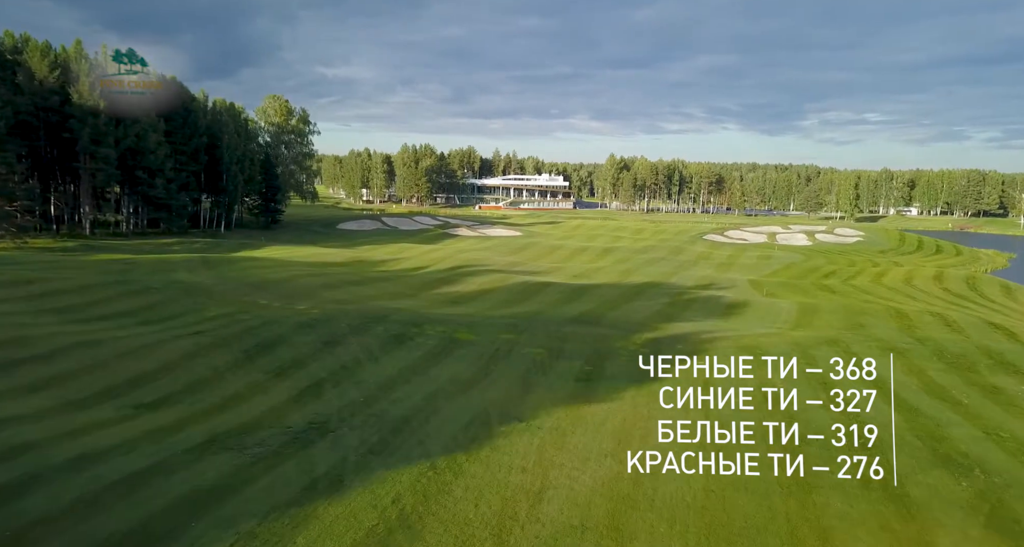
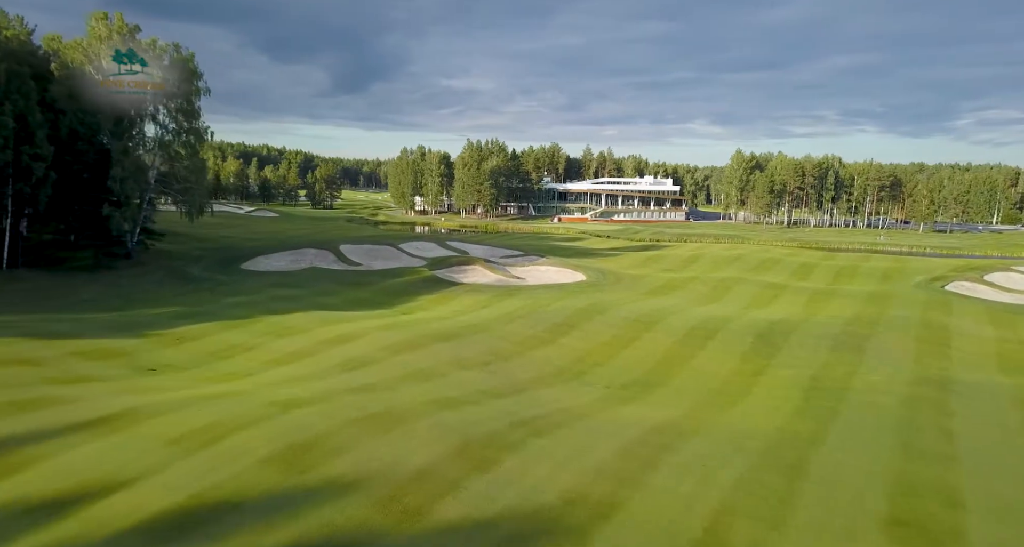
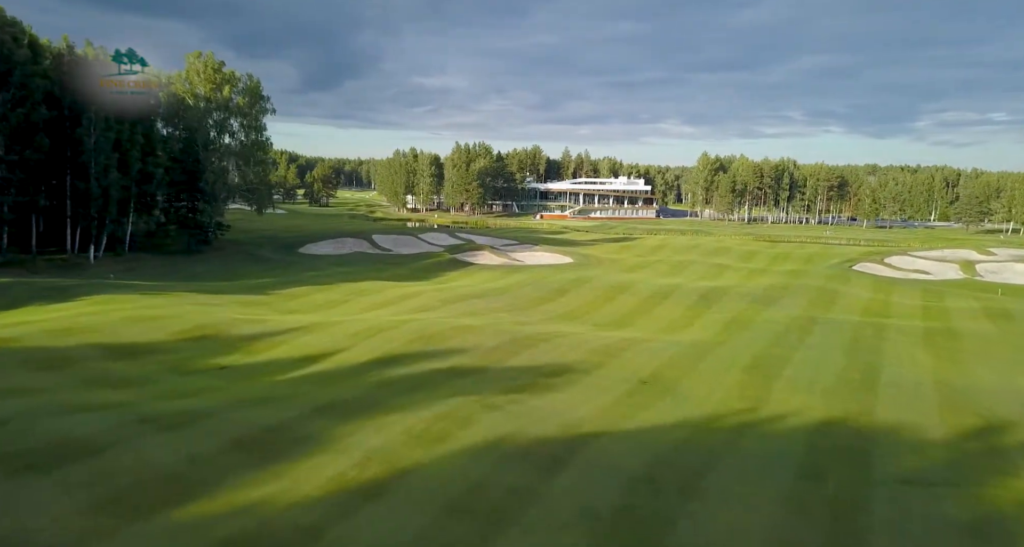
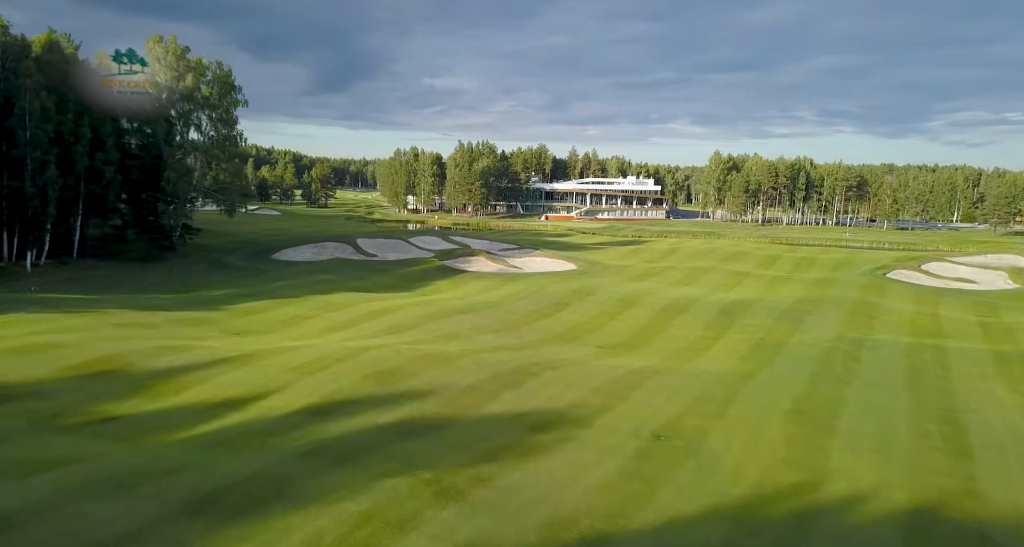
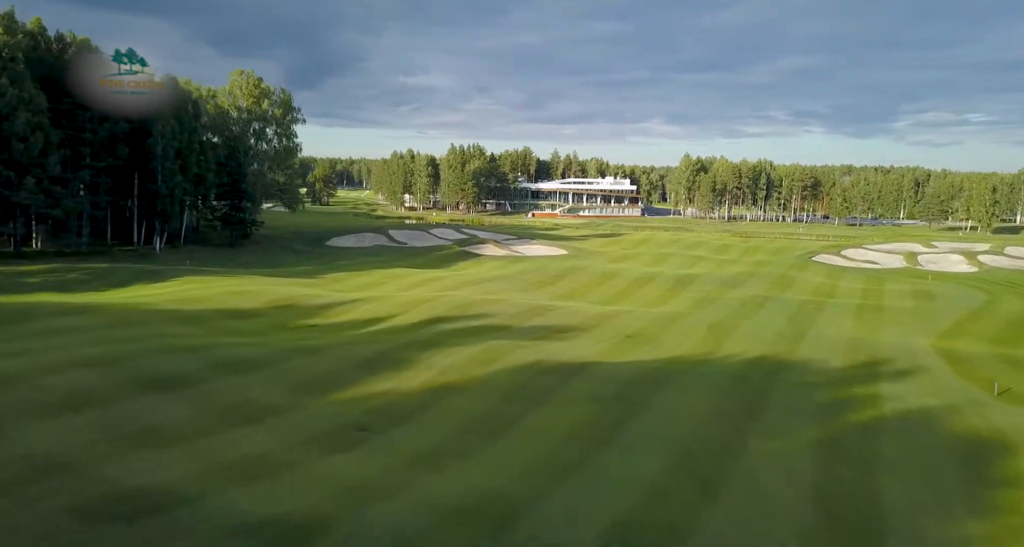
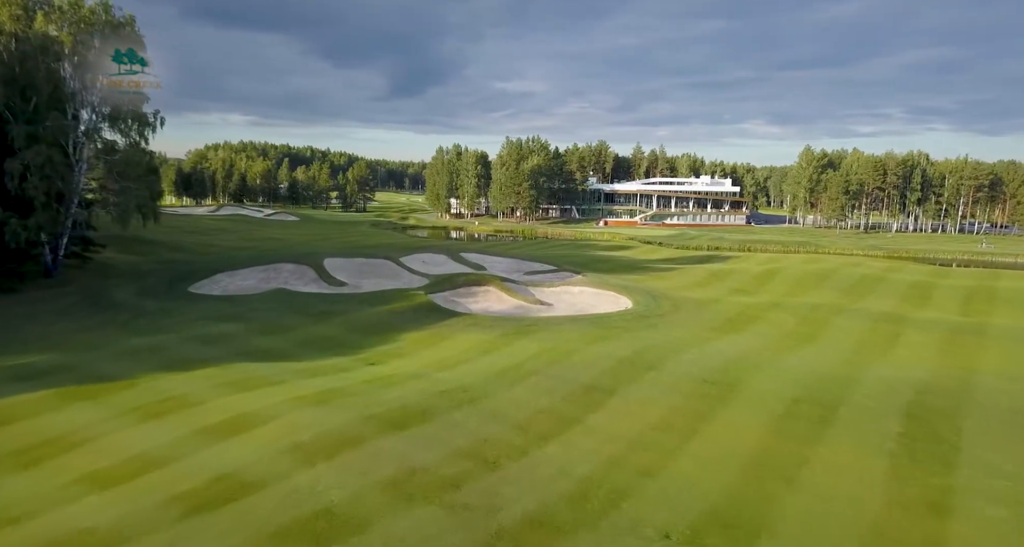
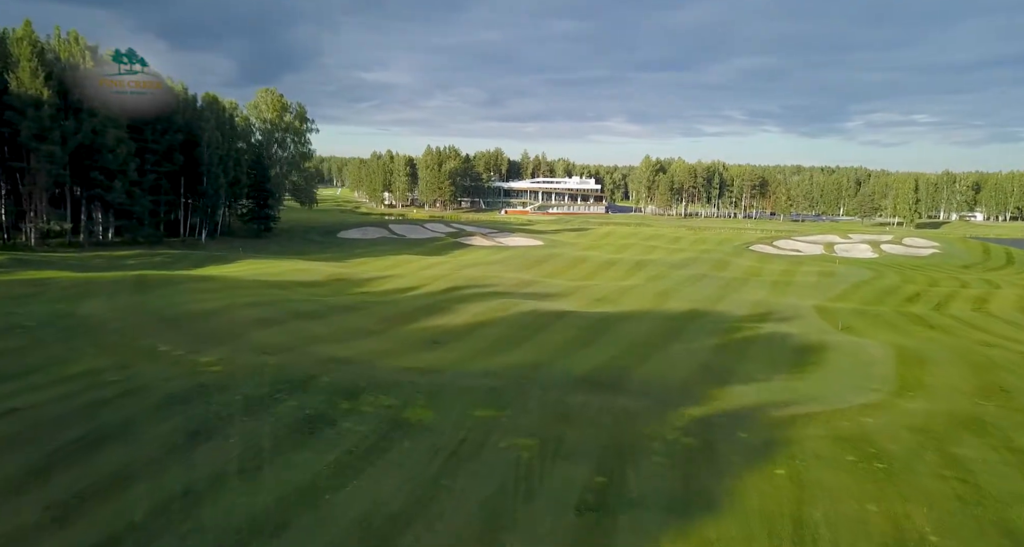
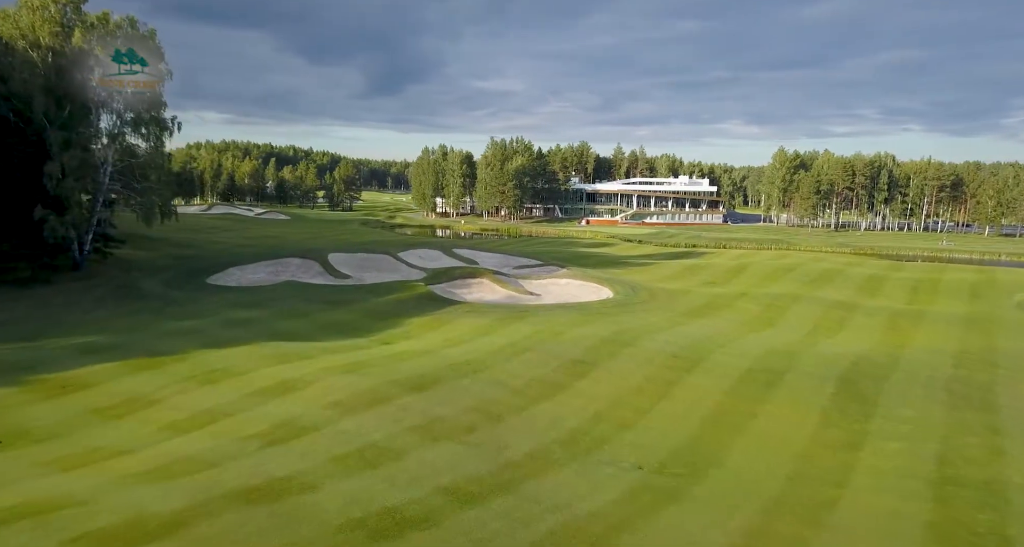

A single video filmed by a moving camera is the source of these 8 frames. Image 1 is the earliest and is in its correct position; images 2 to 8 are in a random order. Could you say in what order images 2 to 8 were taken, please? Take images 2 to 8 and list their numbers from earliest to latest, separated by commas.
7, 5, 3, 4, 2, 8, 6
